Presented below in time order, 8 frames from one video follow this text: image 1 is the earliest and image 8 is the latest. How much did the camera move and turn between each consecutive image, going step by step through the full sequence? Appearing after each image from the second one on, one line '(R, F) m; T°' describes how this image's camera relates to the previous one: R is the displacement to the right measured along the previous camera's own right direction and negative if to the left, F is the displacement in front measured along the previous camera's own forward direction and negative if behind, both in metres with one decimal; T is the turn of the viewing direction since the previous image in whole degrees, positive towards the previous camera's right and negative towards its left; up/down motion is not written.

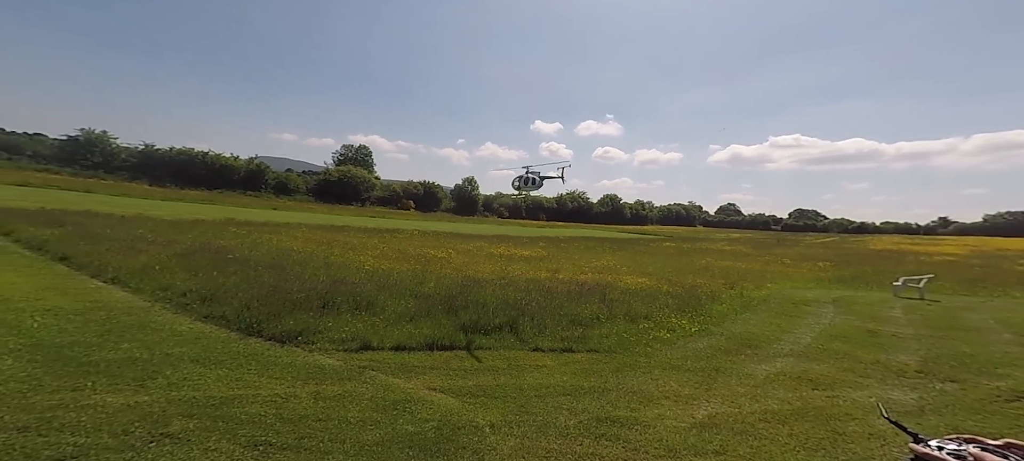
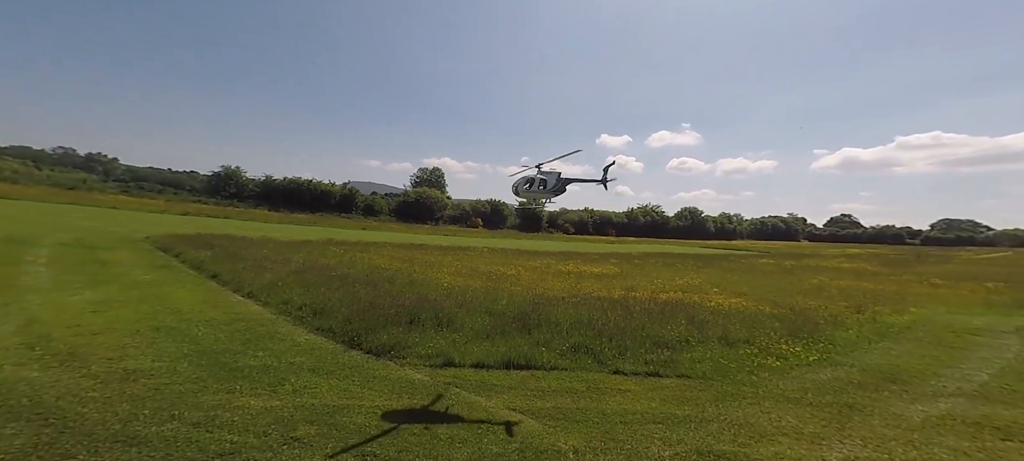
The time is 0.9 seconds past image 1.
(-0.1, 0.0) m; -9°
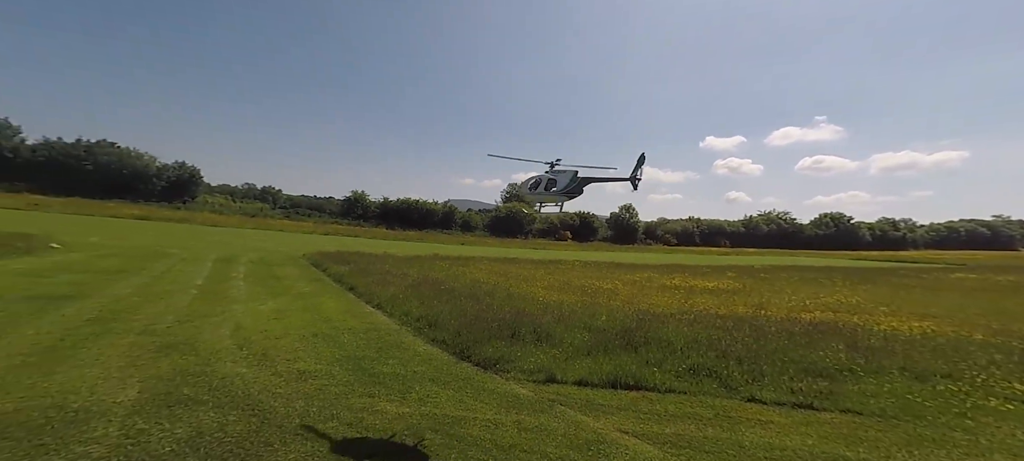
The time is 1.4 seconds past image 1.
(-0.1, 0.0) m; -12°
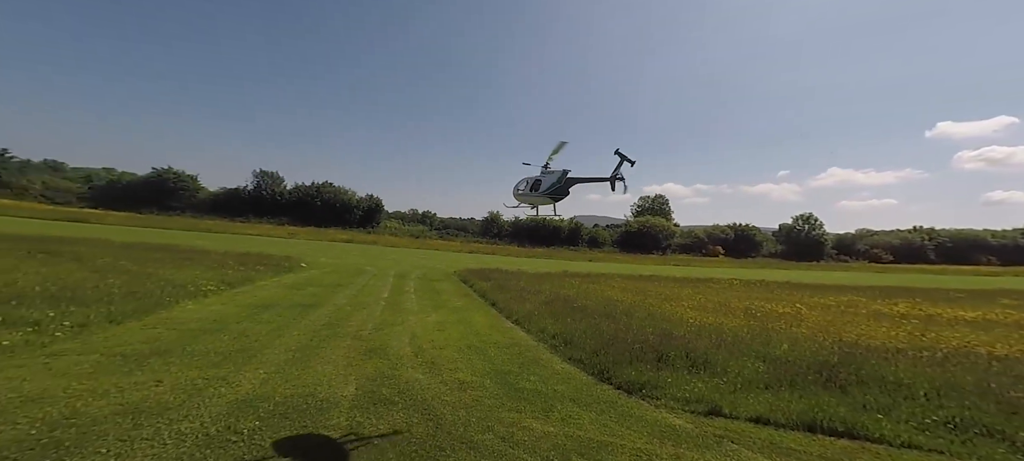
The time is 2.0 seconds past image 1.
(-0.4, +0.1) m; -18°
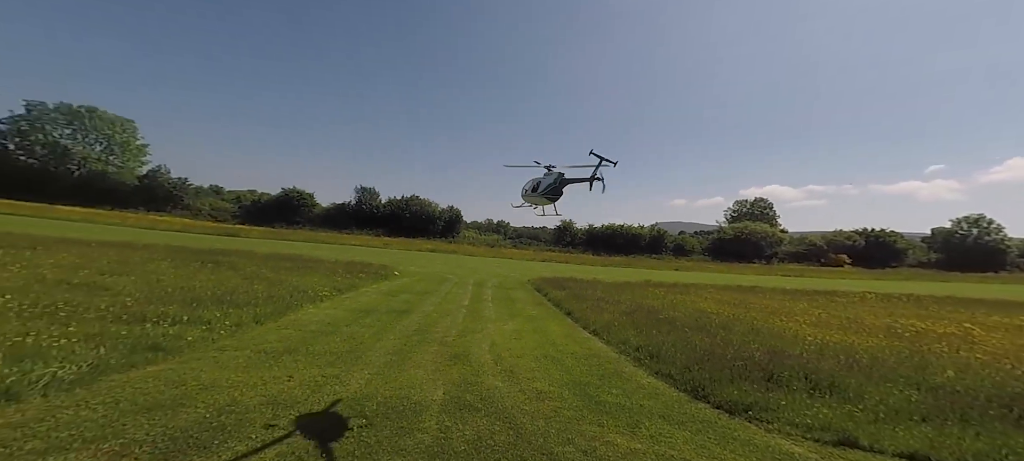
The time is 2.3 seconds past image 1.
(+1.1, -0.6) m; -12°
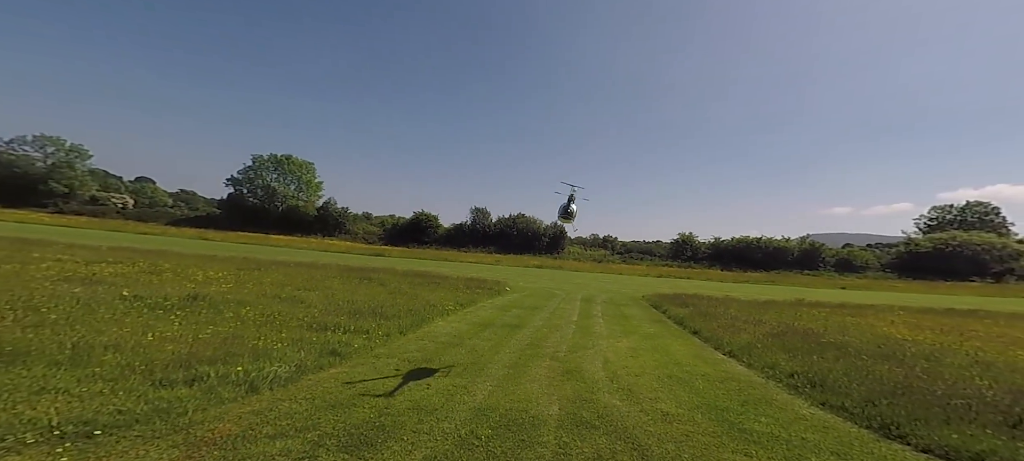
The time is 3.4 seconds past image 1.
(+0.8, 0.0) m; -17°
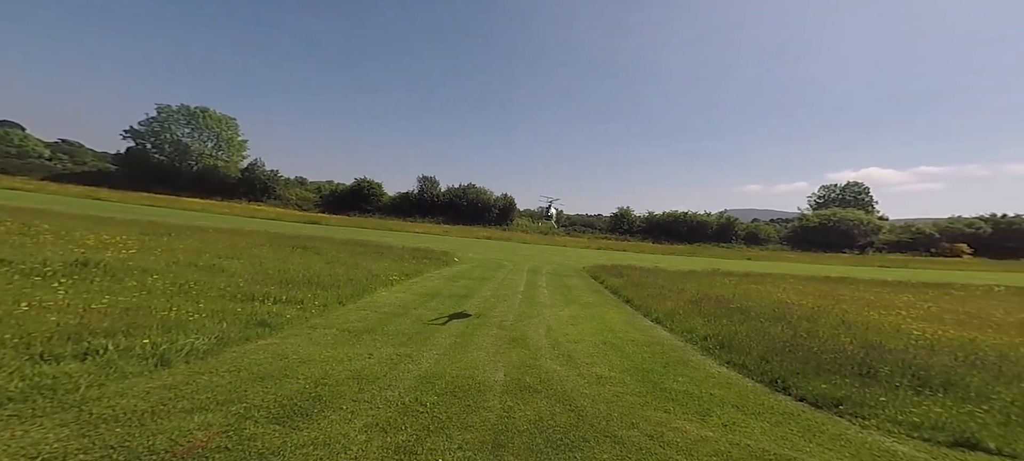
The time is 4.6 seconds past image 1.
(-0.4, -0.1) m; +9°
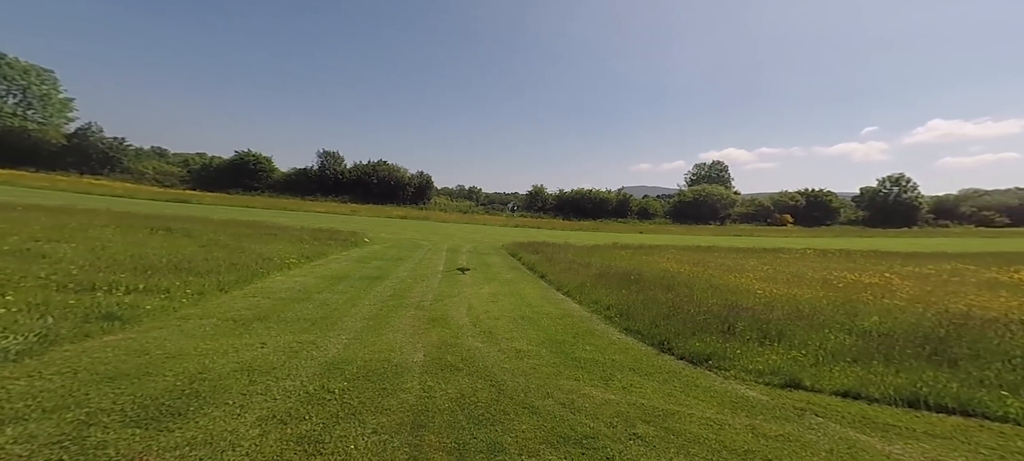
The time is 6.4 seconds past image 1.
(-0.8, +0.3) m; +14°
